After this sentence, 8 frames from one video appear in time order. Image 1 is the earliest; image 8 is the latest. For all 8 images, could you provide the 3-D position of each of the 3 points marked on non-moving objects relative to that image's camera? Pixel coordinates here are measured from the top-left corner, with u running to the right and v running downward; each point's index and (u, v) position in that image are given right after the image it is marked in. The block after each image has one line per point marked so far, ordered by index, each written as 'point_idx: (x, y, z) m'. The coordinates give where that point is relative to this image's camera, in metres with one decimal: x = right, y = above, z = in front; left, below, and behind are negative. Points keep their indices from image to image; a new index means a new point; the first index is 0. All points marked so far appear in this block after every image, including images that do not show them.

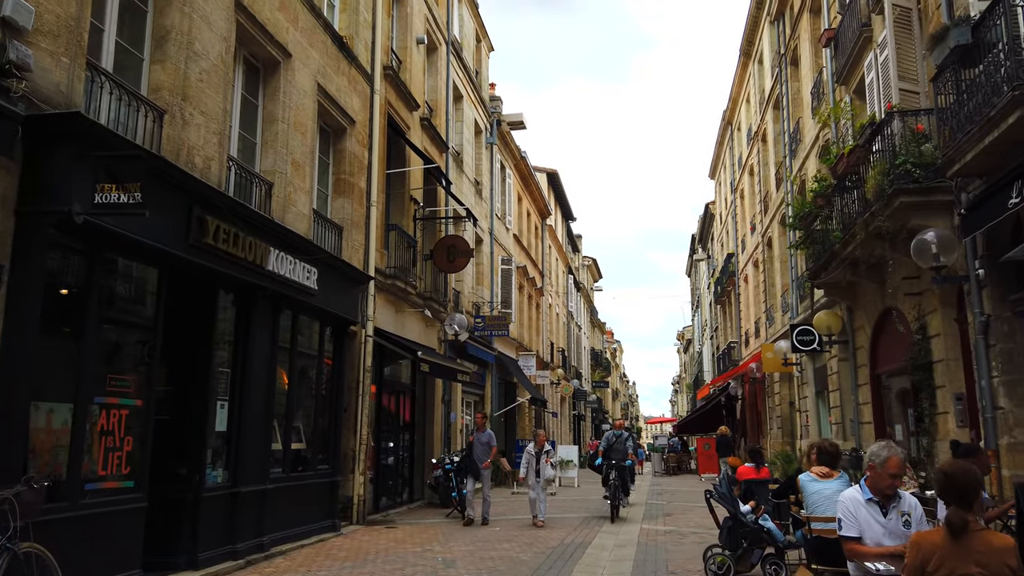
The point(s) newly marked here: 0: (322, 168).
0: (-2.9, +1.8, +11.4) m
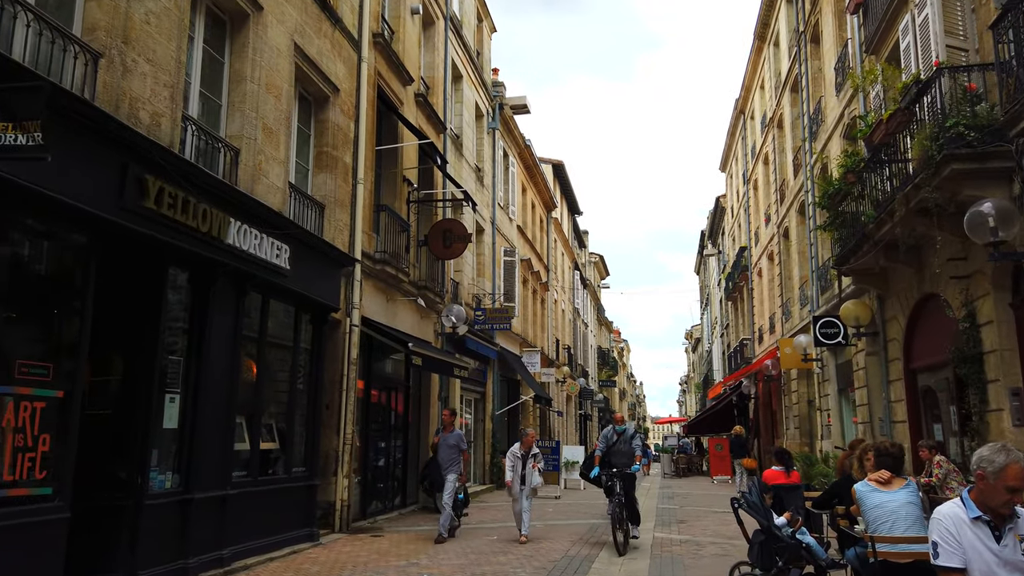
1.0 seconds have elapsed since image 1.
0: (-2.9, +2.1, +10.3) m
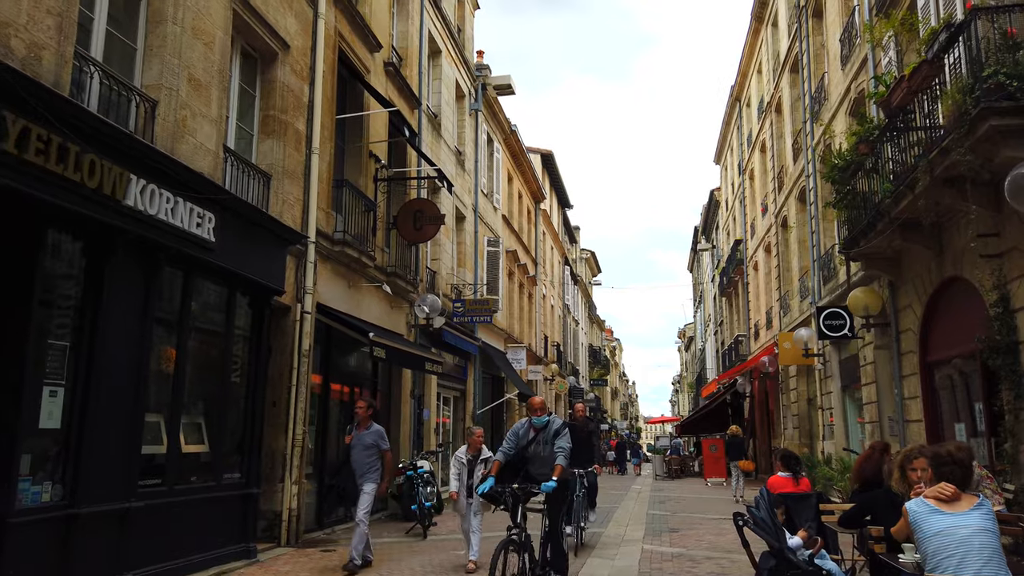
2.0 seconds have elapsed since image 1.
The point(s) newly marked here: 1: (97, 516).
0: (-3.3, +2.3, +9.1) m
1: (-3.2, -1.8, +5.8) m
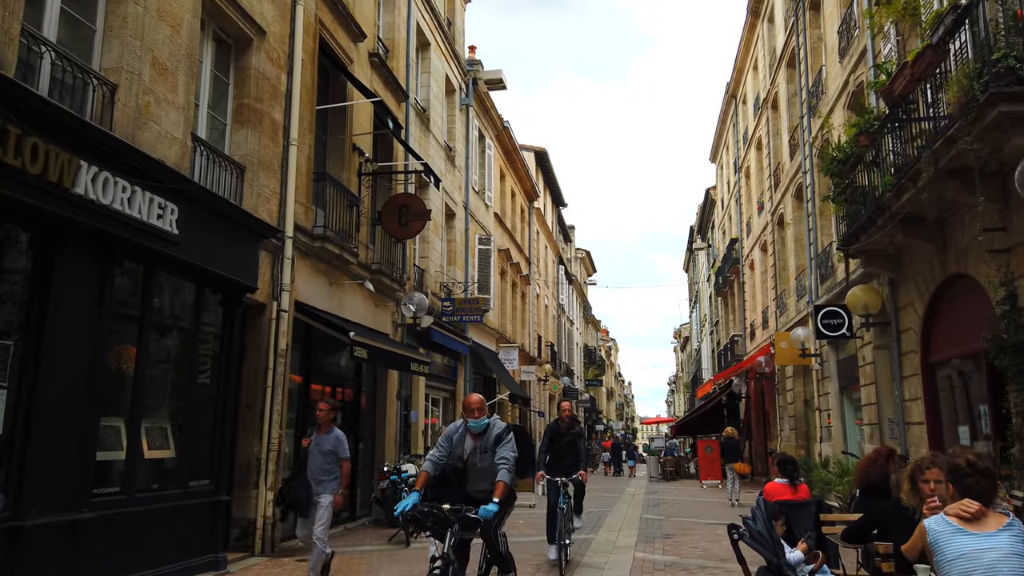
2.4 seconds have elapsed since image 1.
0: (-3.5, +2.3, +8.7) m
1: (-3.4, -1.7, +5.4) m
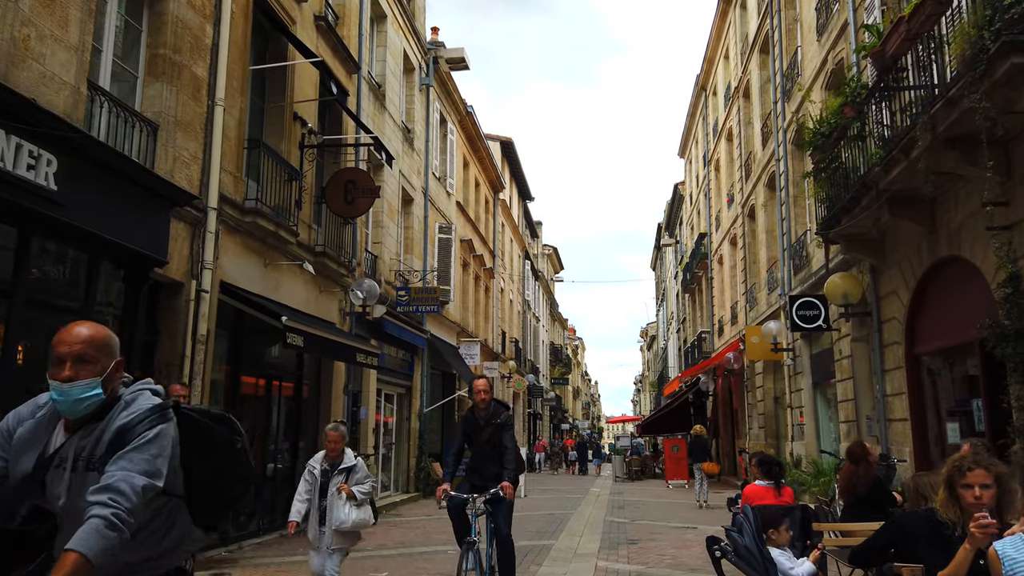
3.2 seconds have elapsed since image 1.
0: (-3.9, +2.6, +7.6) m
1: (-3.8, -1.5, +4.3) m
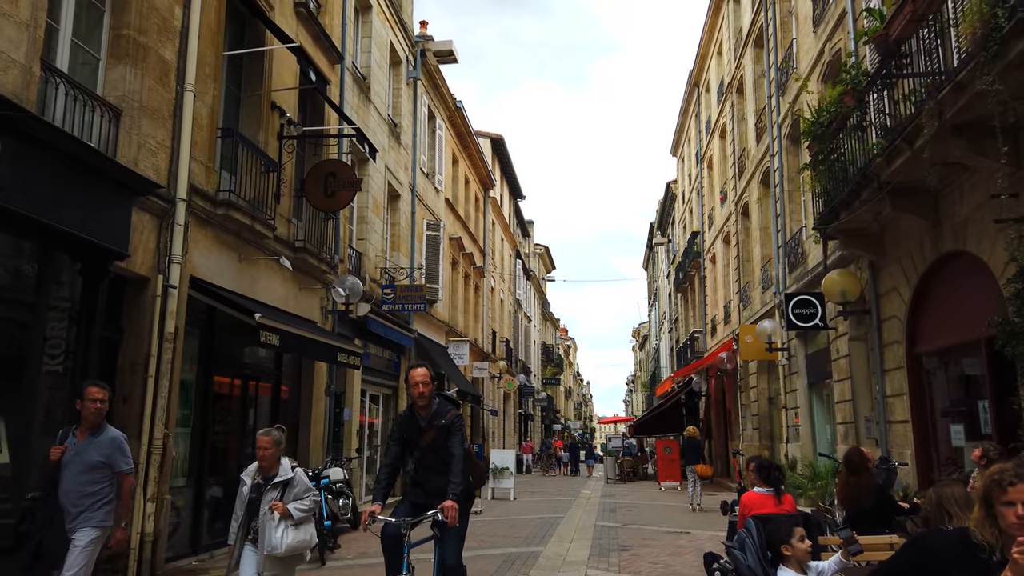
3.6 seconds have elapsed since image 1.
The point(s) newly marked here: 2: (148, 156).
0: (-4.1, +2.6, +7.2) m
1: (-3.9, -1.4, +3.9) m
2: (-3.7, +1.3, +7.5) m
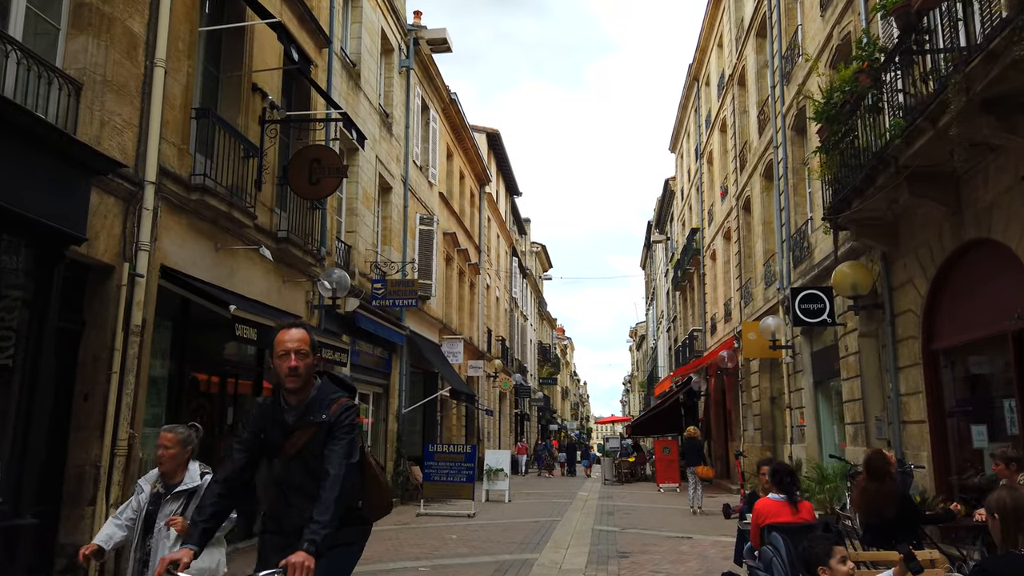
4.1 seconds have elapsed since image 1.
0: (-4.2, +2.7, +6.6) m
1: (-3.9, -1.3, +3.3) m
2: (-3.7, +1.4, +6.9) m
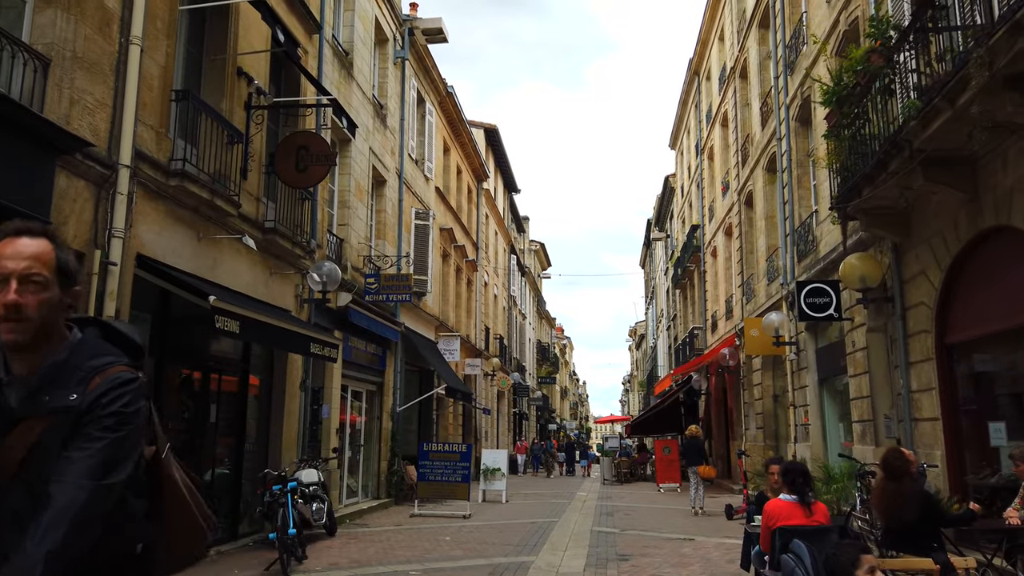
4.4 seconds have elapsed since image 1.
0: (-4.2, +2.8, +6.3) m
1: (-4.0, -1.2, +2.9) m
2: (-3.8, +1.5, +6.6) m
